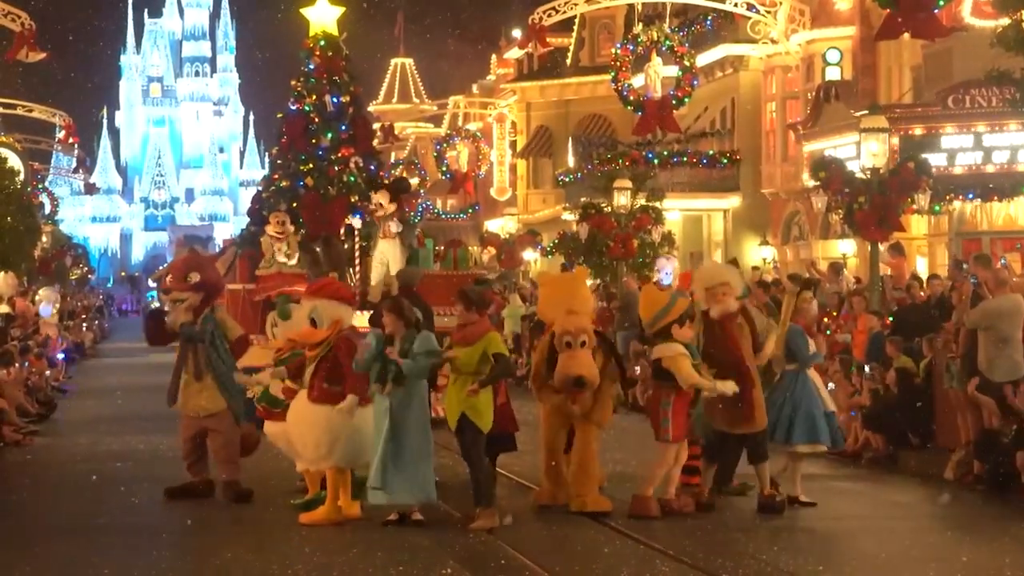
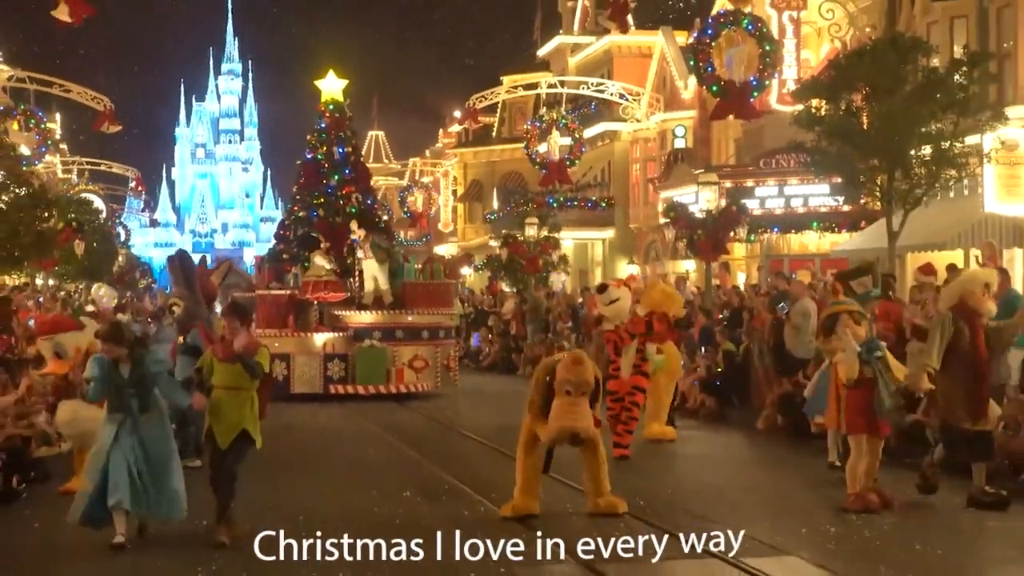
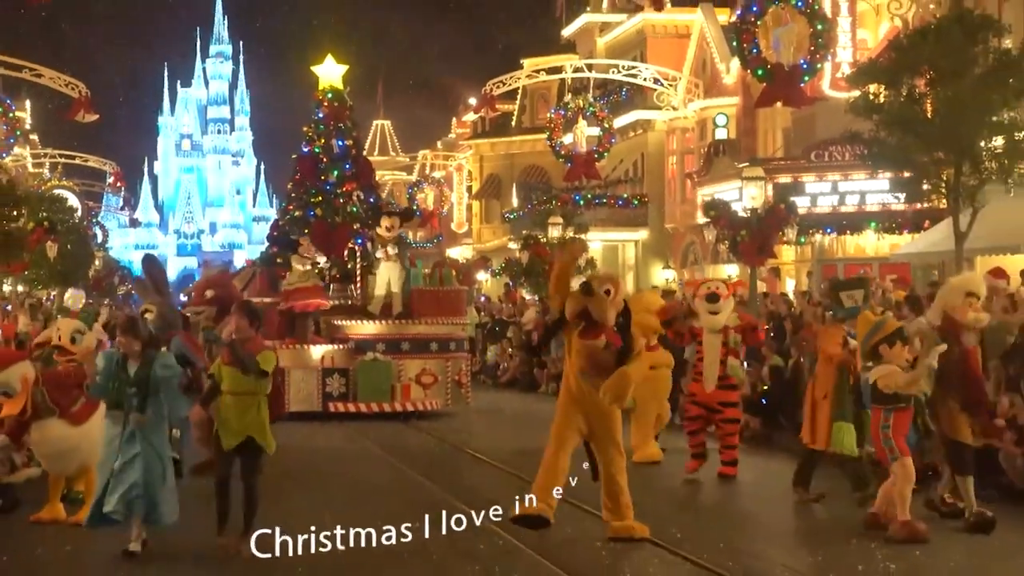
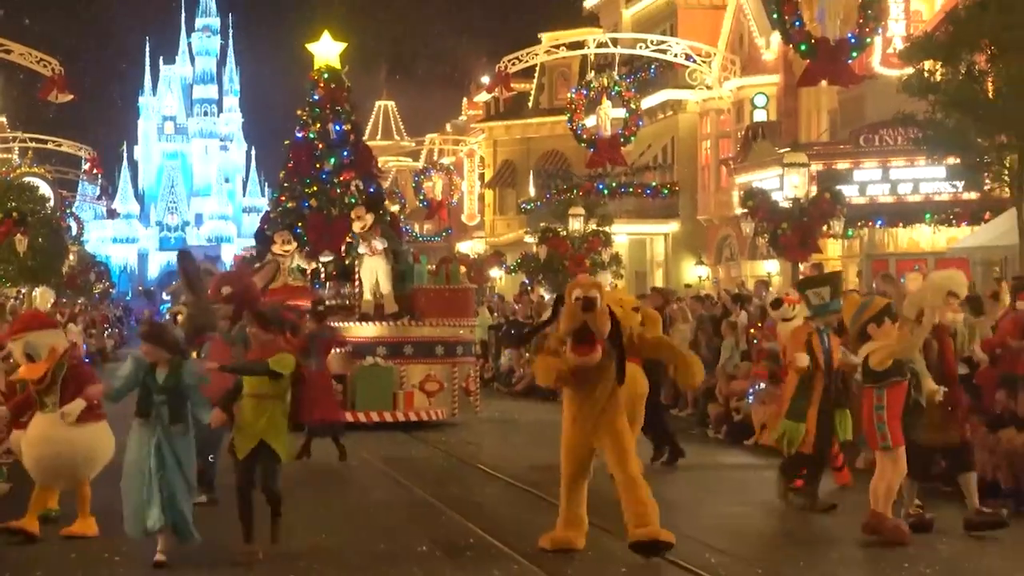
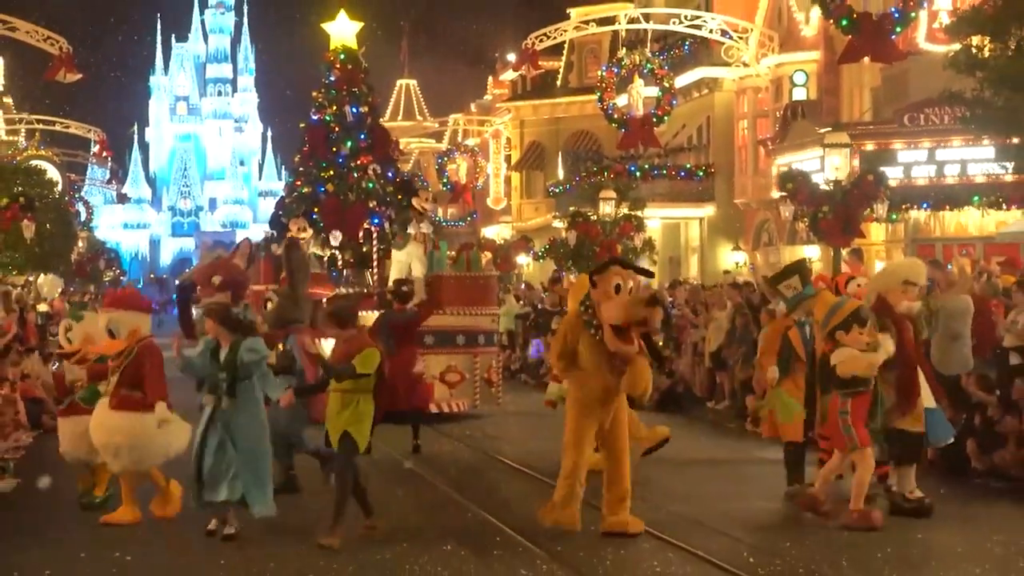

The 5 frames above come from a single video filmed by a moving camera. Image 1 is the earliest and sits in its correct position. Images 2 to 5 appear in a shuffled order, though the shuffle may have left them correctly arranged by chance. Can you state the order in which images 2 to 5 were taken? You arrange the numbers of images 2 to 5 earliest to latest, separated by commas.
5, 4, 3, 2
